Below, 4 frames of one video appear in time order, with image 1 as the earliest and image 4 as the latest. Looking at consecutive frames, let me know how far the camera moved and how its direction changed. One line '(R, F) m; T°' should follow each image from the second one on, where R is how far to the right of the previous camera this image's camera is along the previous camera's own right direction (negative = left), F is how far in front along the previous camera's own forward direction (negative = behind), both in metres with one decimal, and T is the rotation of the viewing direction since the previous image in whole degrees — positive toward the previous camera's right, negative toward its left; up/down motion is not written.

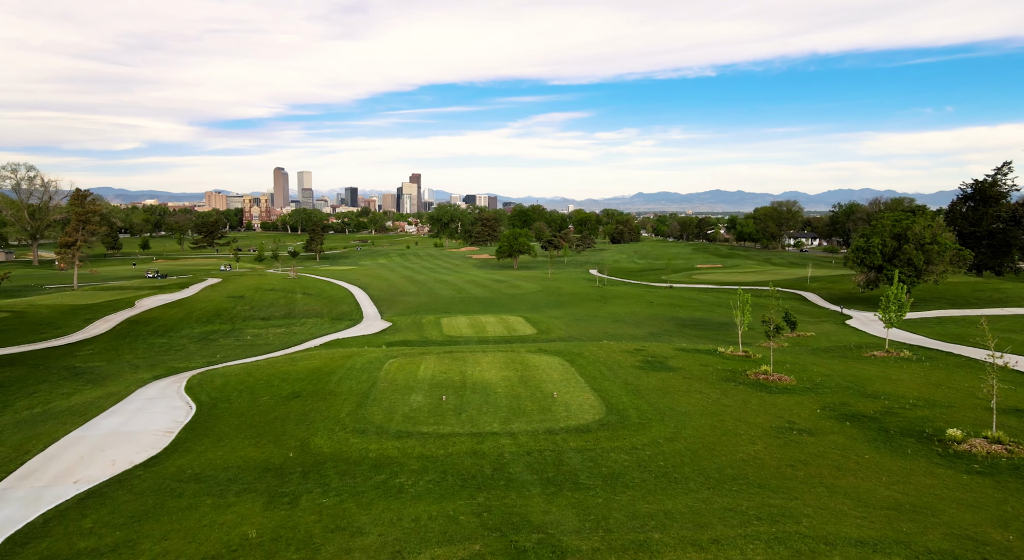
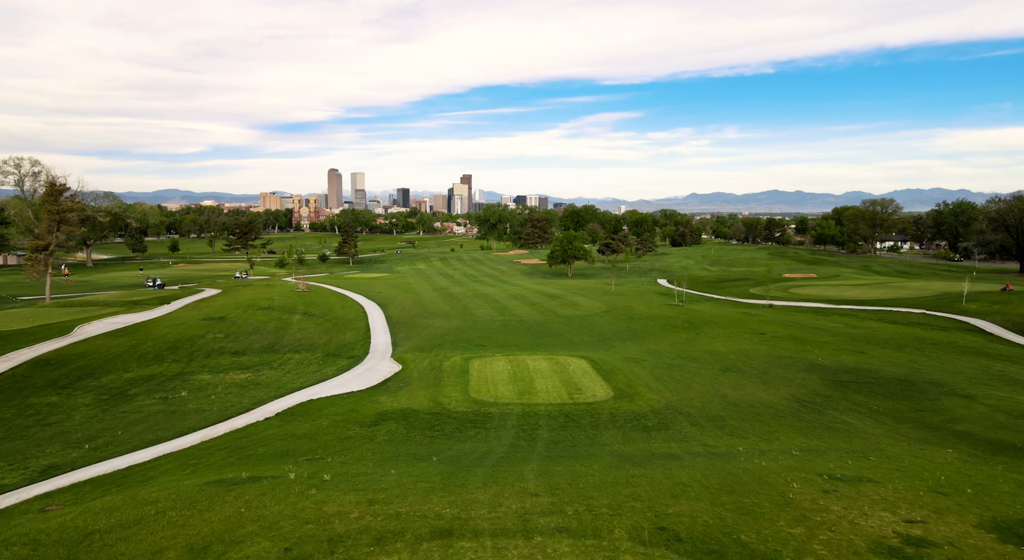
(-0.6, +13.4) m; -5°
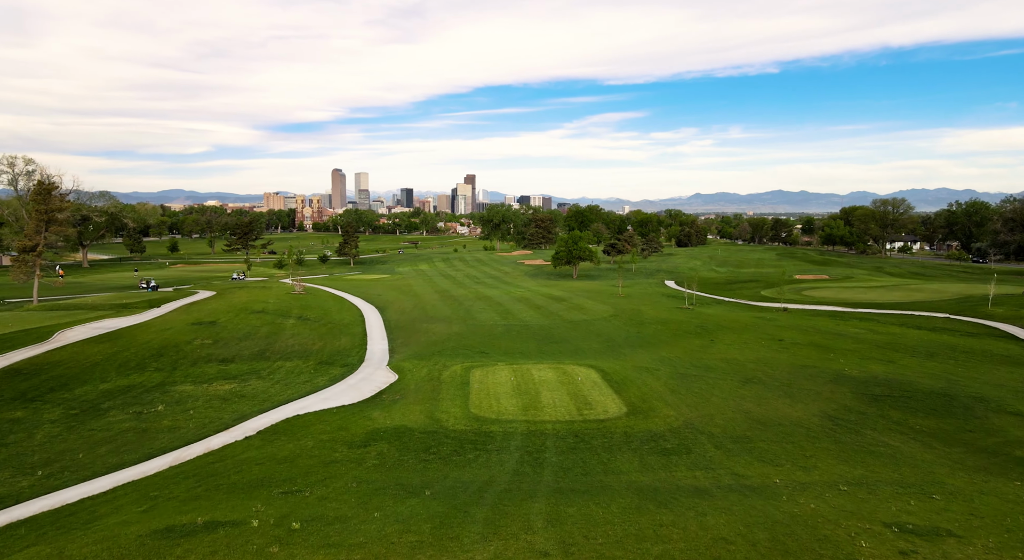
(0.0, +2.0) m; 0°
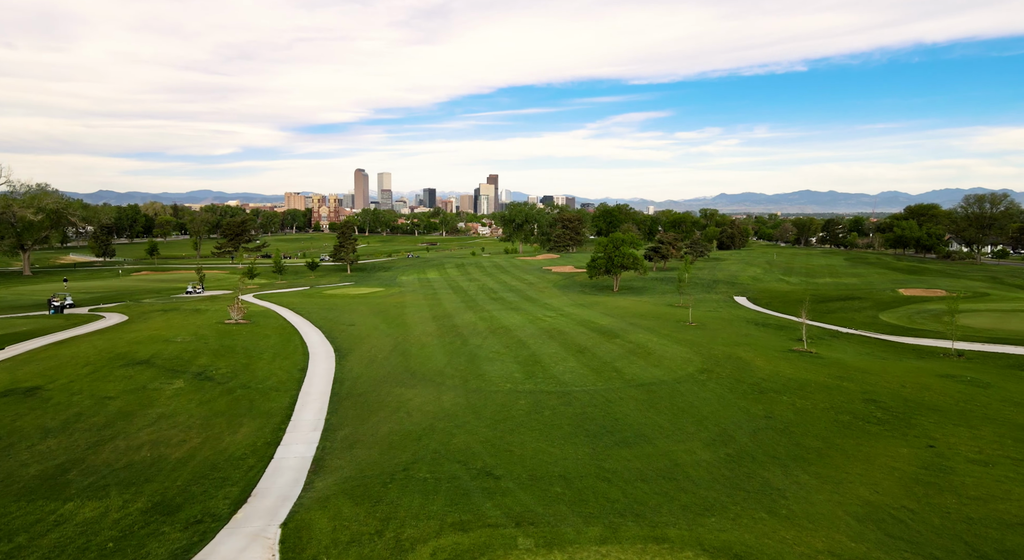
(-0.4, +17.2) m; -2°
